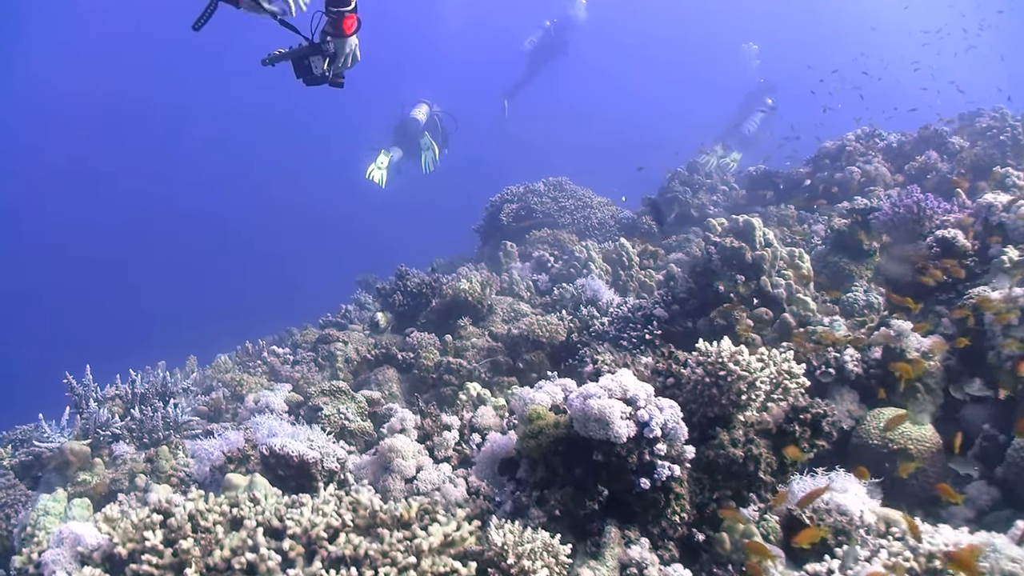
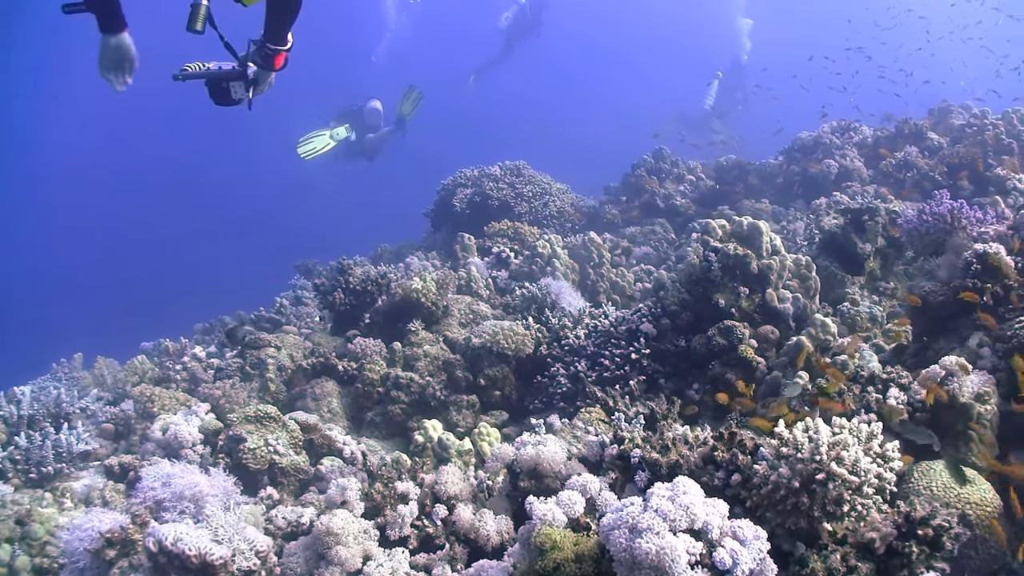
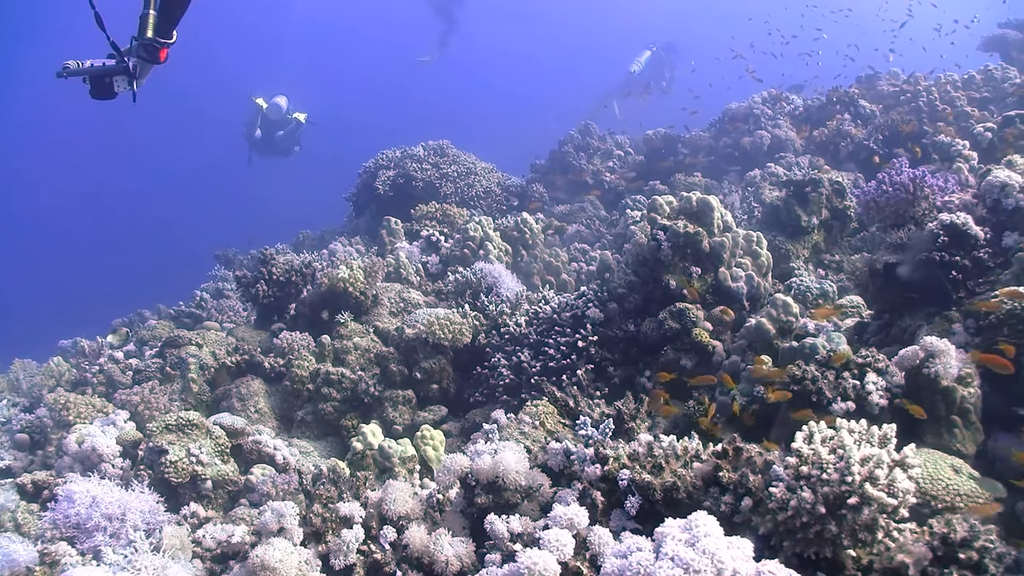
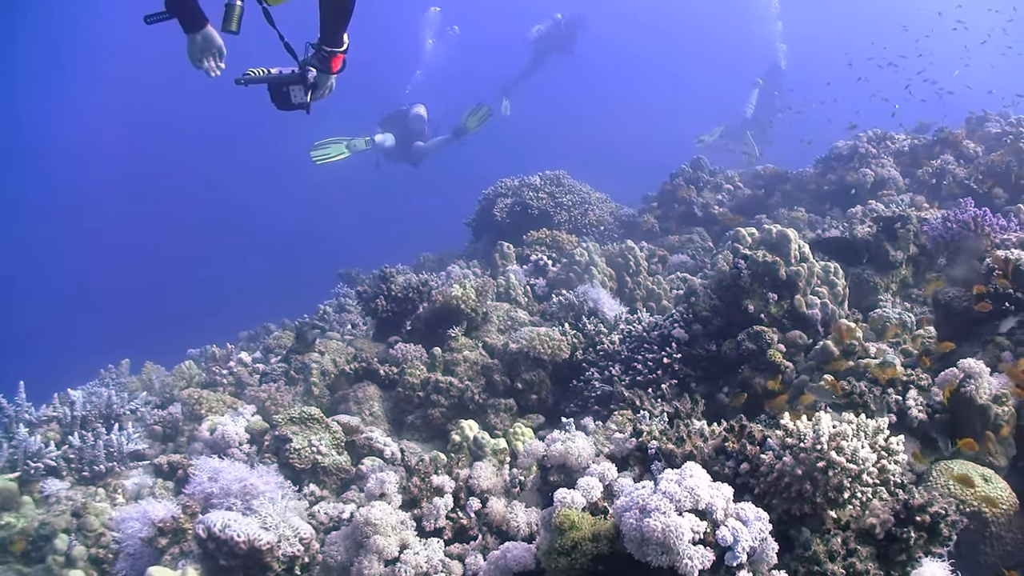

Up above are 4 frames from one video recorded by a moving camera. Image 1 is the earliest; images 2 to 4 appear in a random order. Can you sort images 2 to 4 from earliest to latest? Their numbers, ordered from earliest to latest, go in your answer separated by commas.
4, 2, 3
